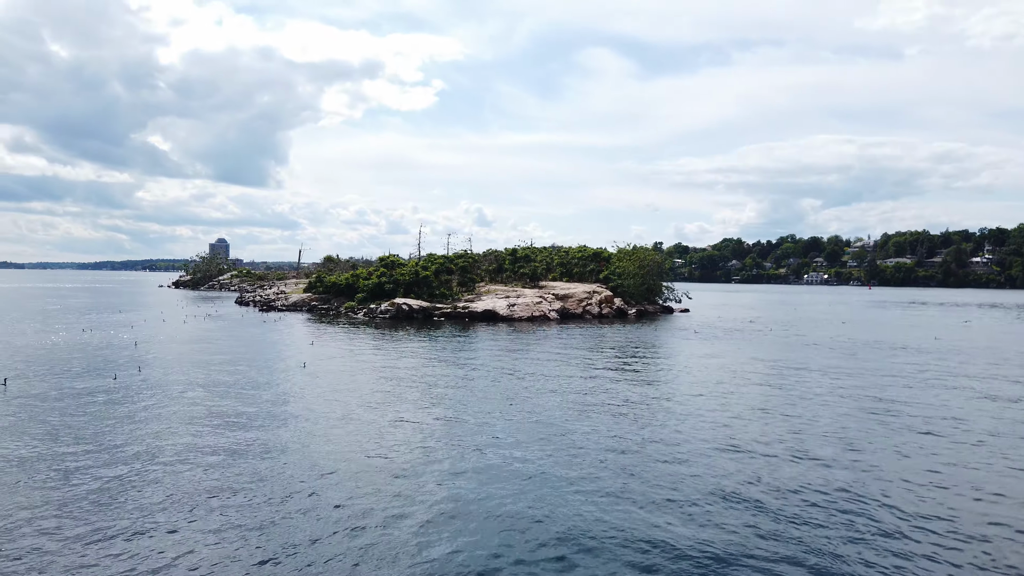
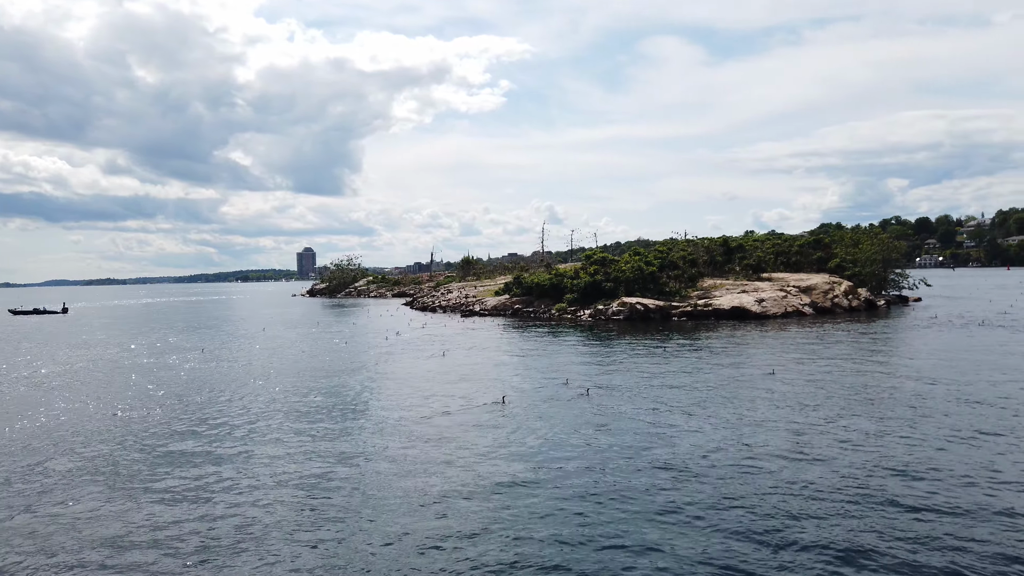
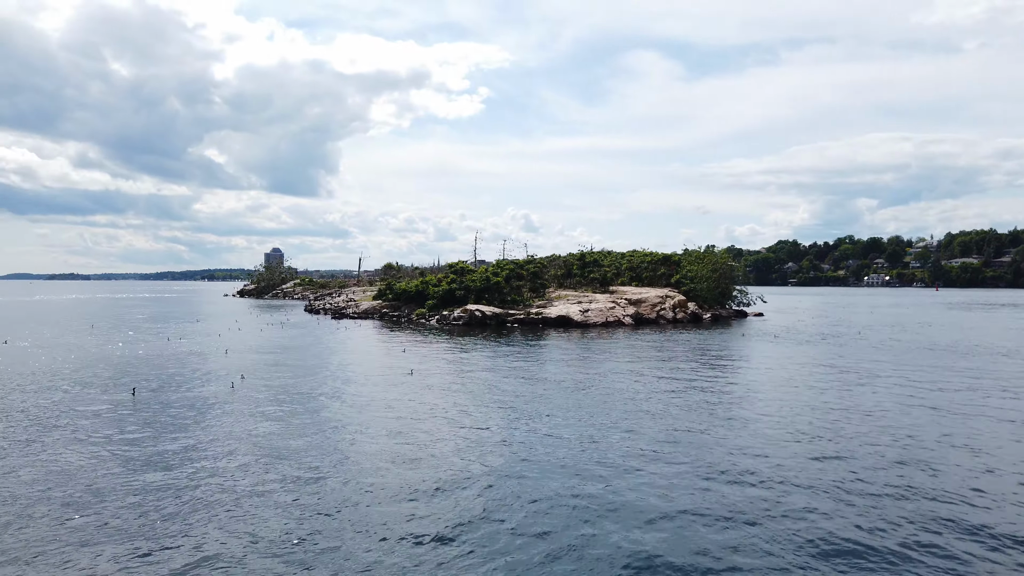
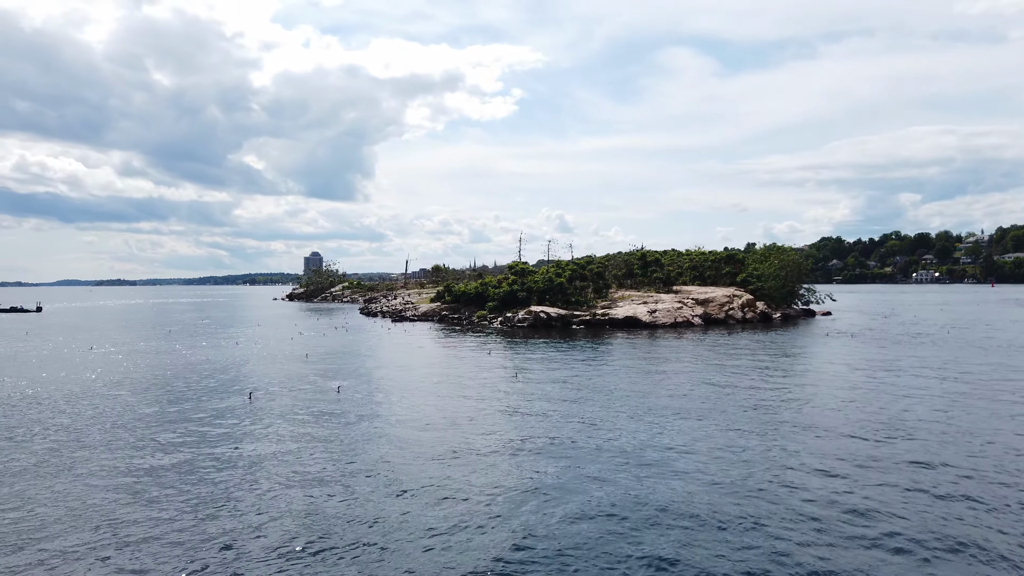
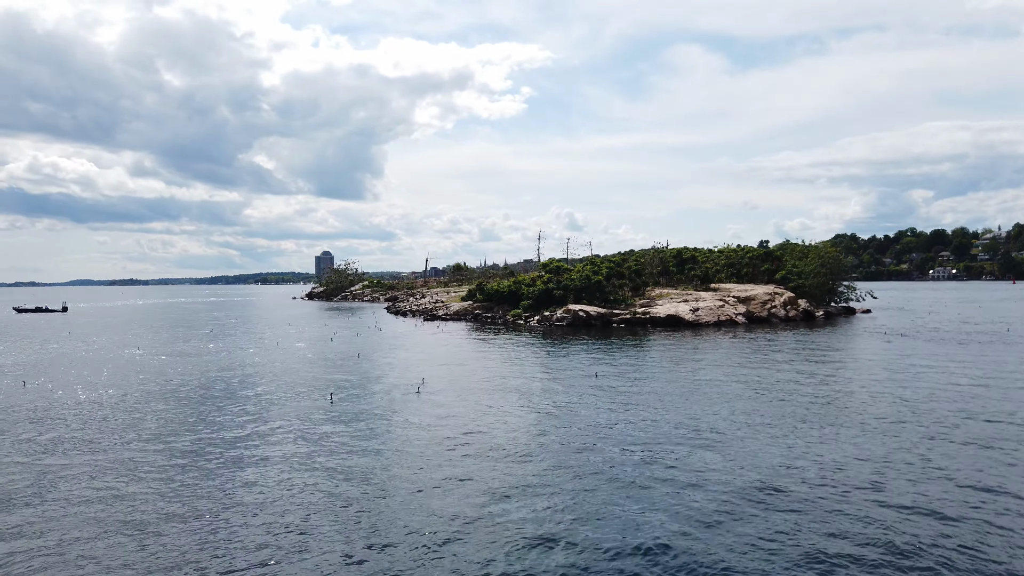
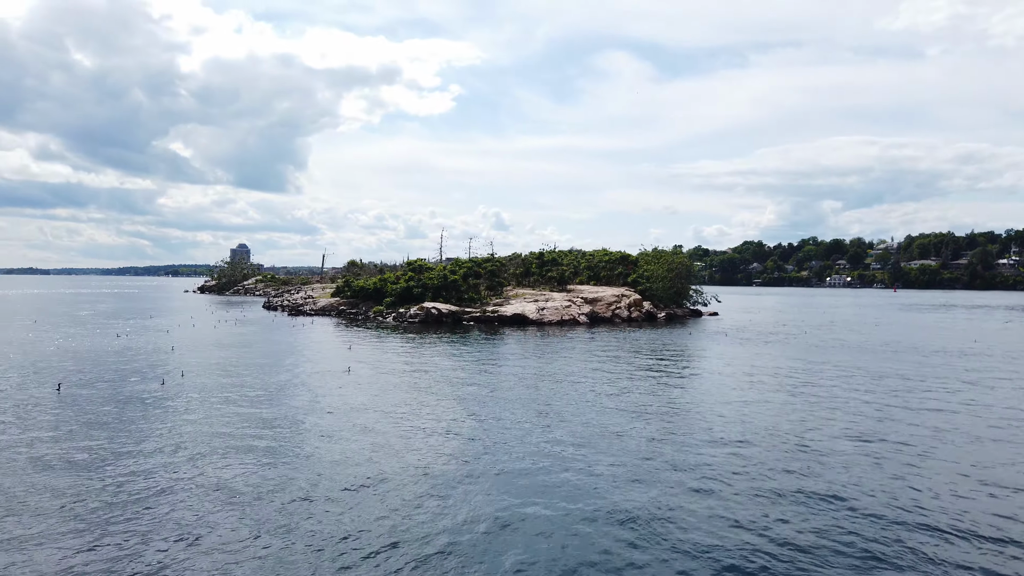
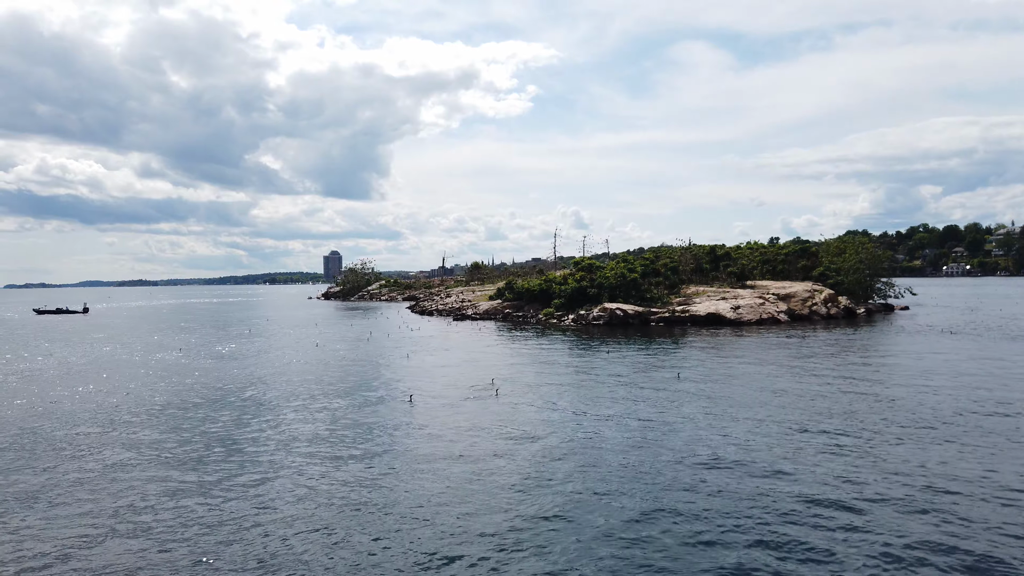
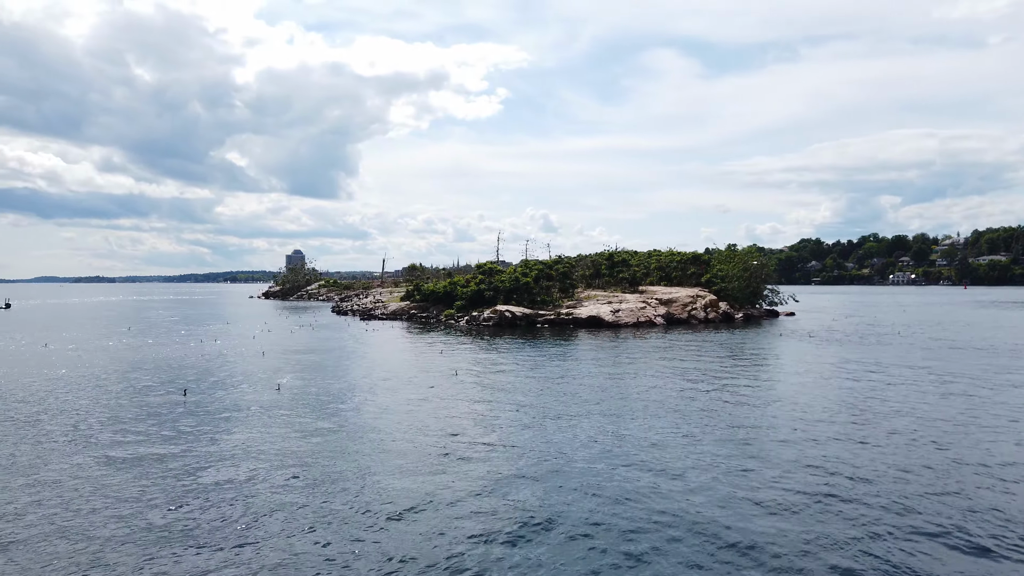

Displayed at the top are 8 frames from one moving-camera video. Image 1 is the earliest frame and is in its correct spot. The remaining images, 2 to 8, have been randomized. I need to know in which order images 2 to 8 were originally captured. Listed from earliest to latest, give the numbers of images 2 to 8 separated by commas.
6, 3, 8, 4, 5, 7, 2
